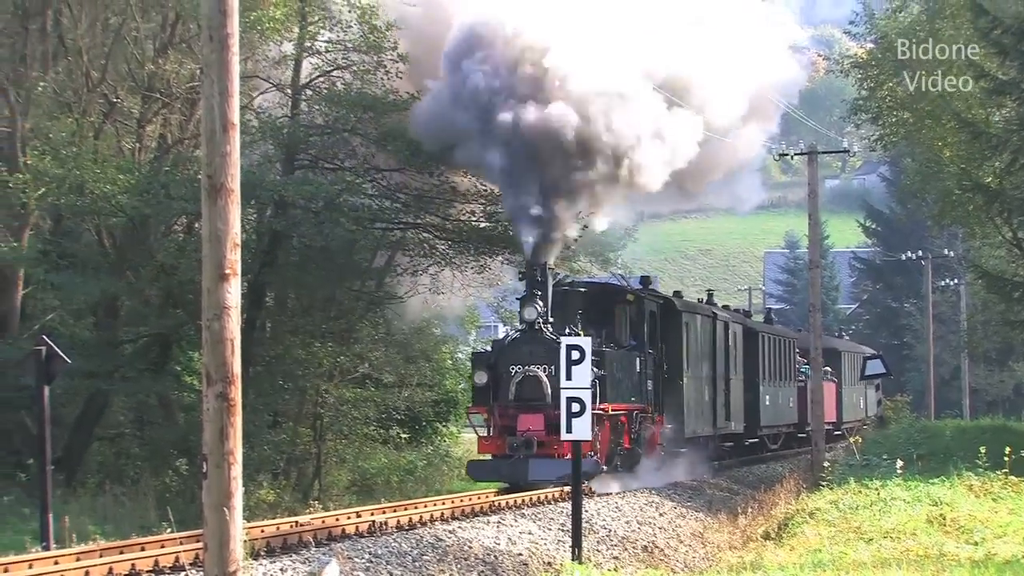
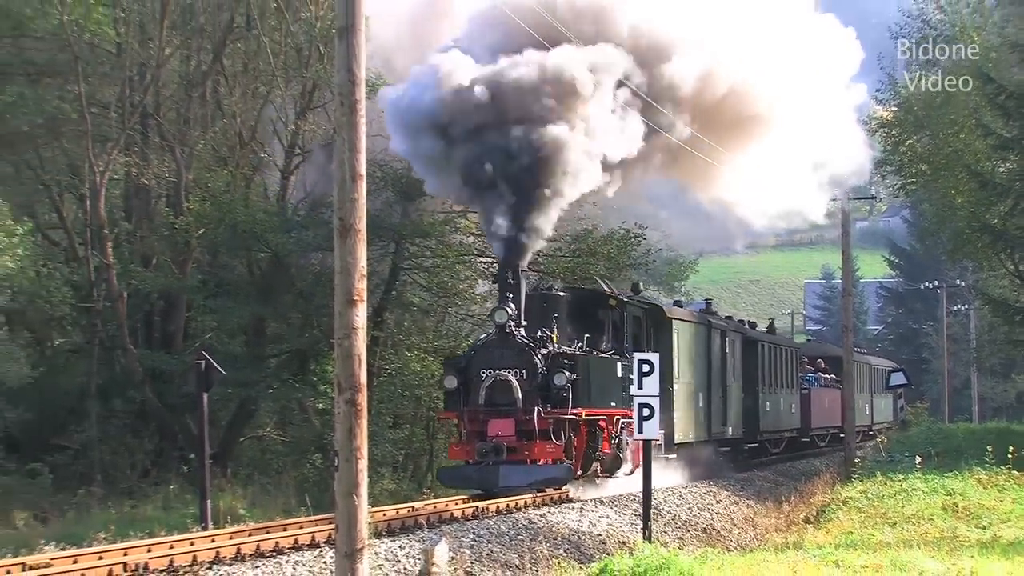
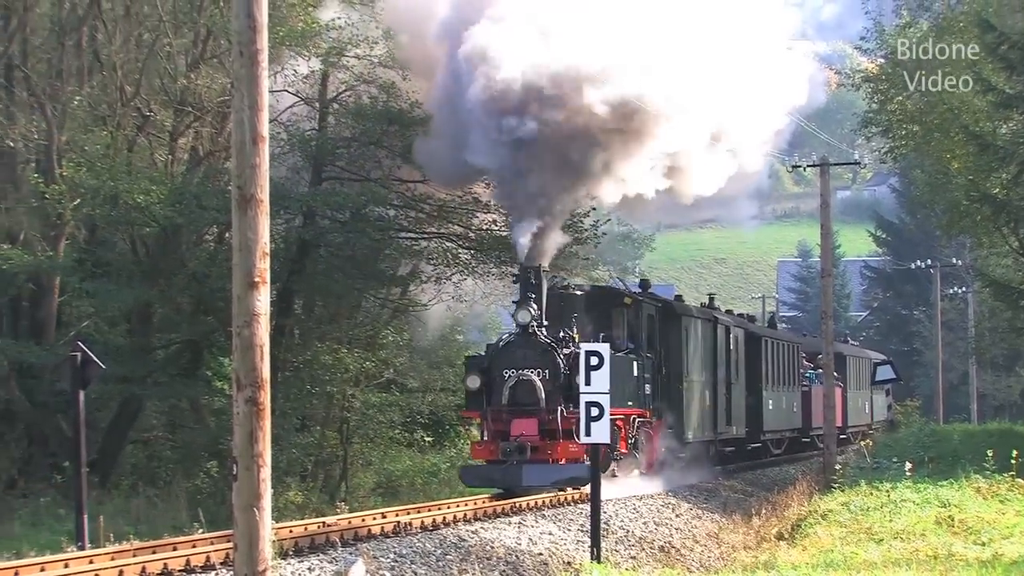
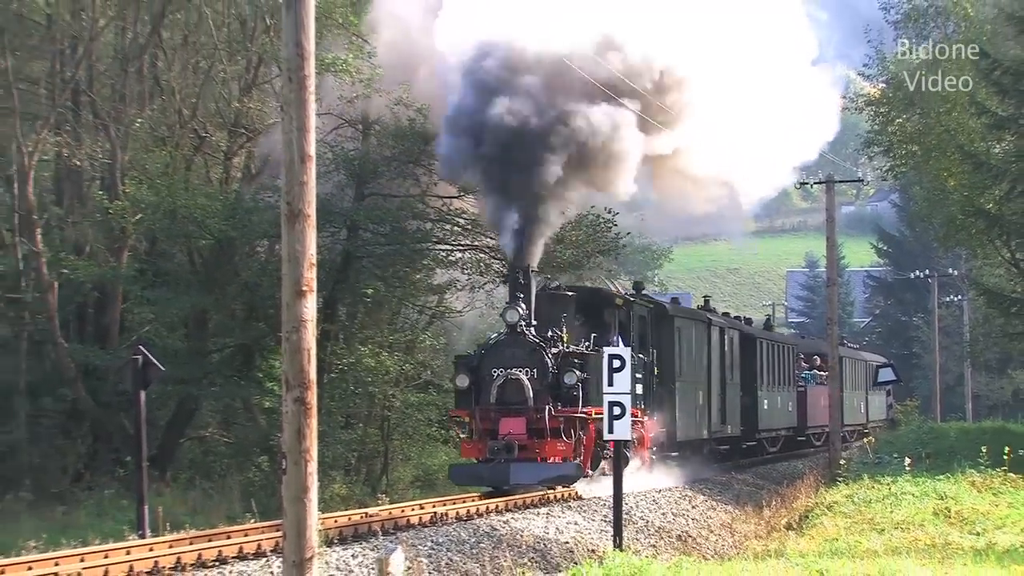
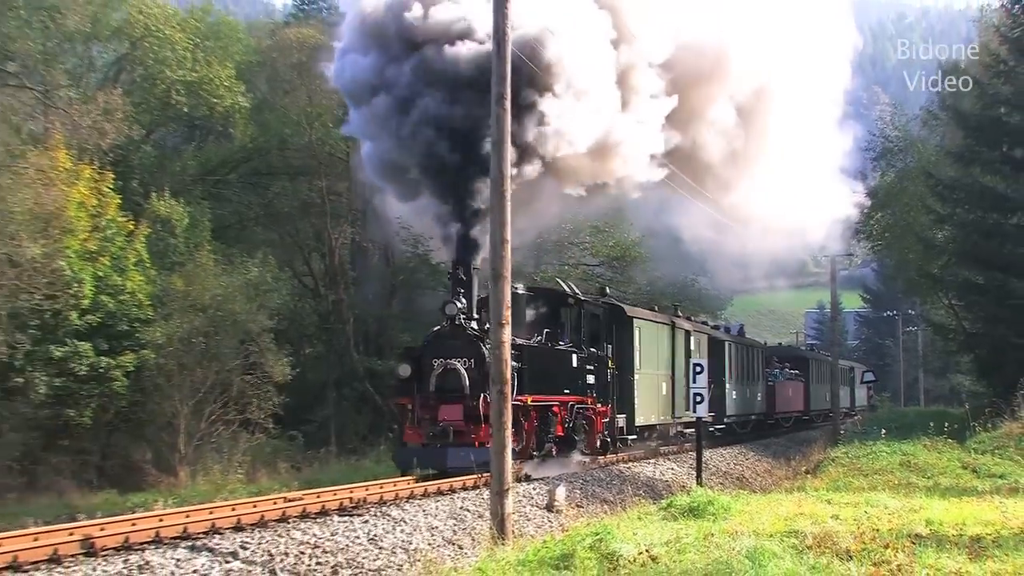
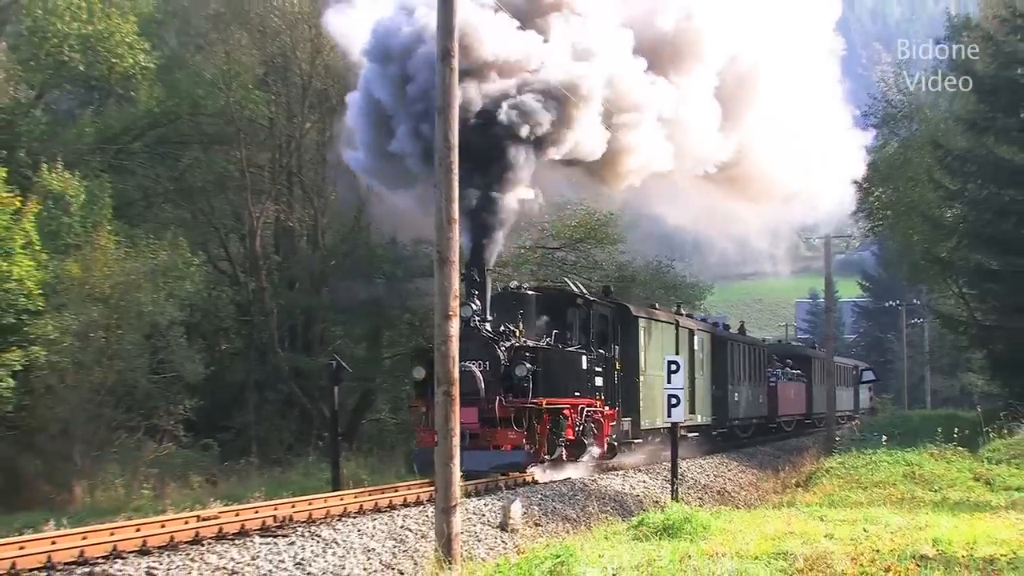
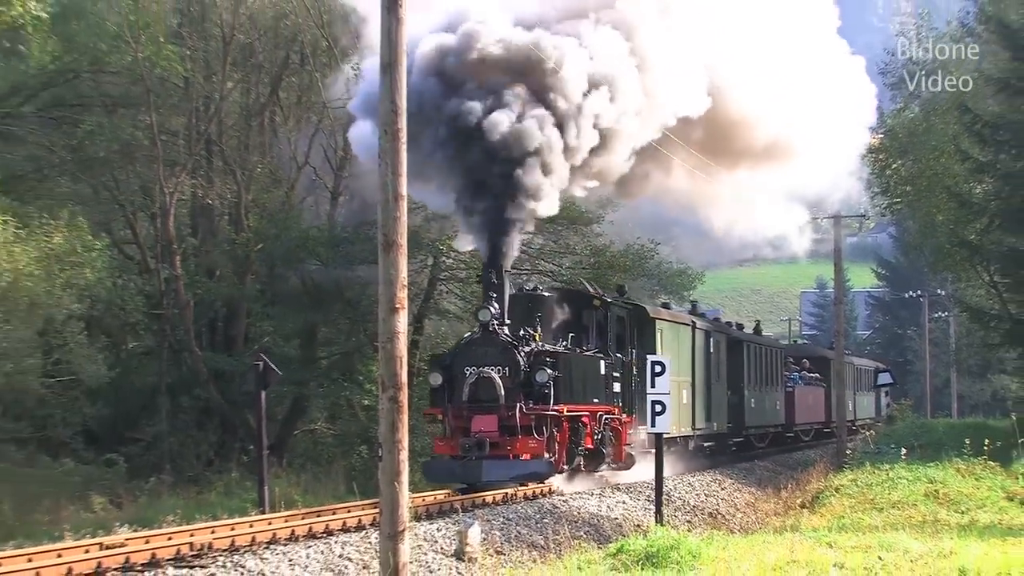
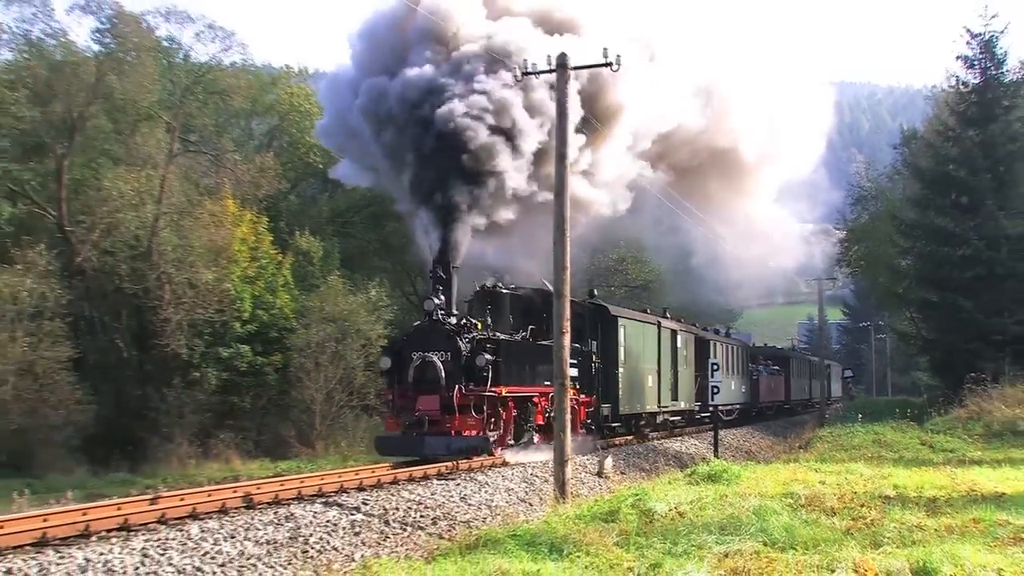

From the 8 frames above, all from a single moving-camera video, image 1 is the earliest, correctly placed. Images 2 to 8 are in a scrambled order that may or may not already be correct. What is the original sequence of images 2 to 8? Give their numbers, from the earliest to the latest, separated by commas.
3, 4, 2, 7, 6, 5, 8
